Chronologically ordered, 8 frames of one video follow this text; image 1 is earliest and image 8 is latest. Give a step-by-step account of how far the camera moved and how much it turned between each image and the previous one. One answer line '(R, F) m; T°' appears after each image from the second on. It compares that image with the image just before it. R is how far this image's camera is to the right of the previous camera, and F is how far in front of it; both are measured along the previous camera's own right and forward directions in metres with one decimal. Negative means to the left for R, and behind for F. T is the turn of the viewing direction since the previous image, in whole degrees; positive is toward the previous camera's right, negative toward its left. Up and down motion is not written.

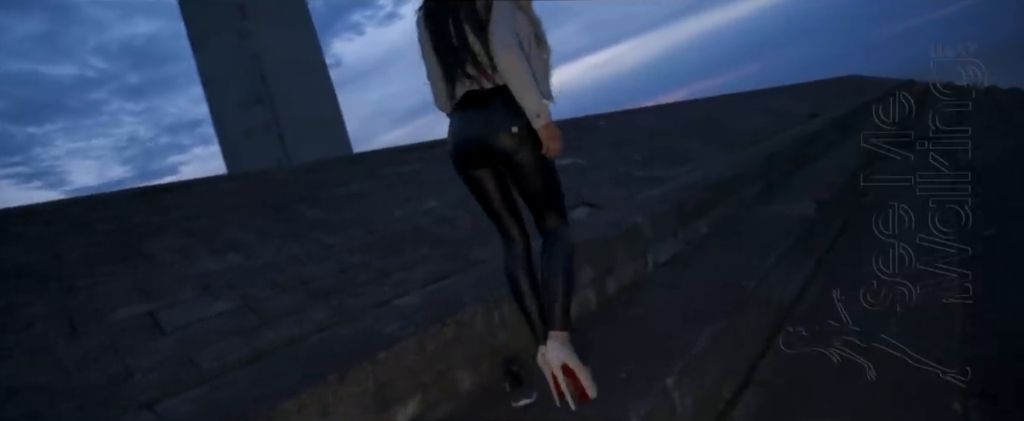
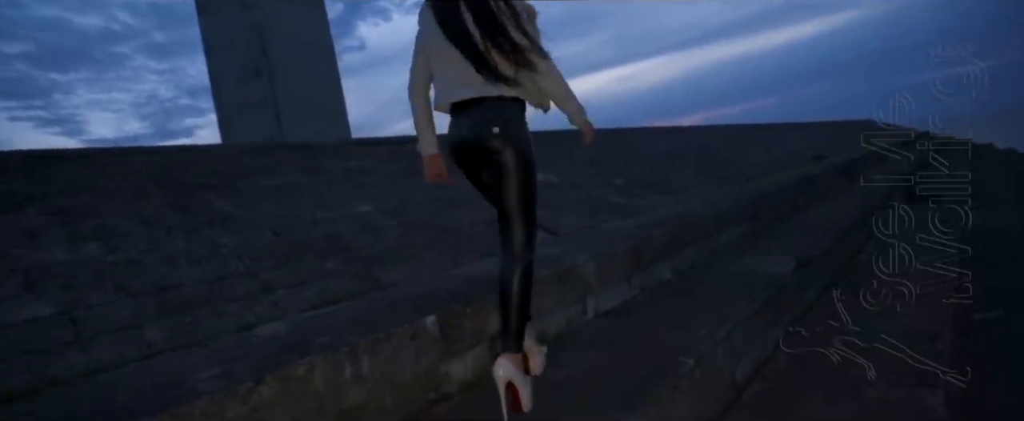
(+0.5, +0.5) m; -1°
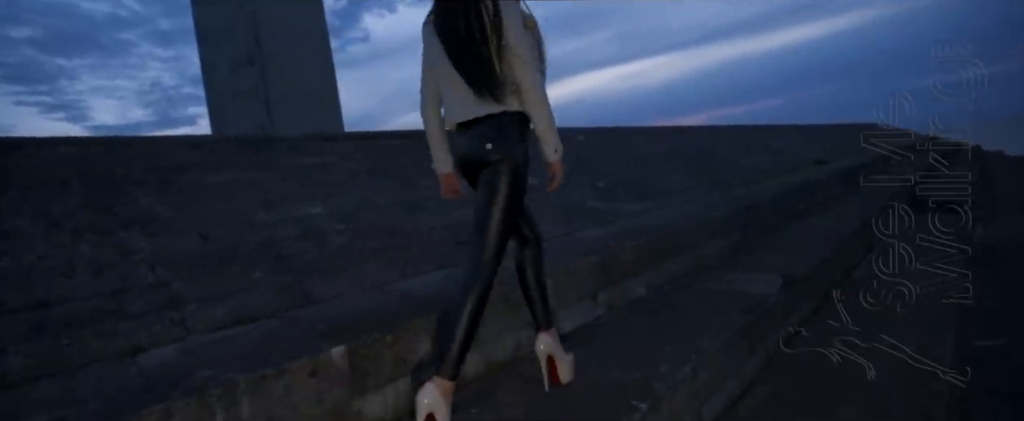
(+0.3, +0.3) m; 0°
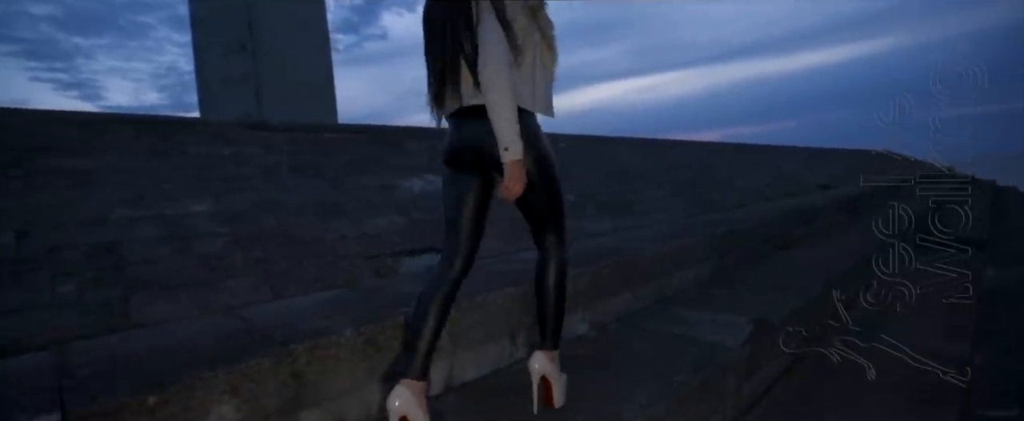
(+0.5, +0.7) m; 0°
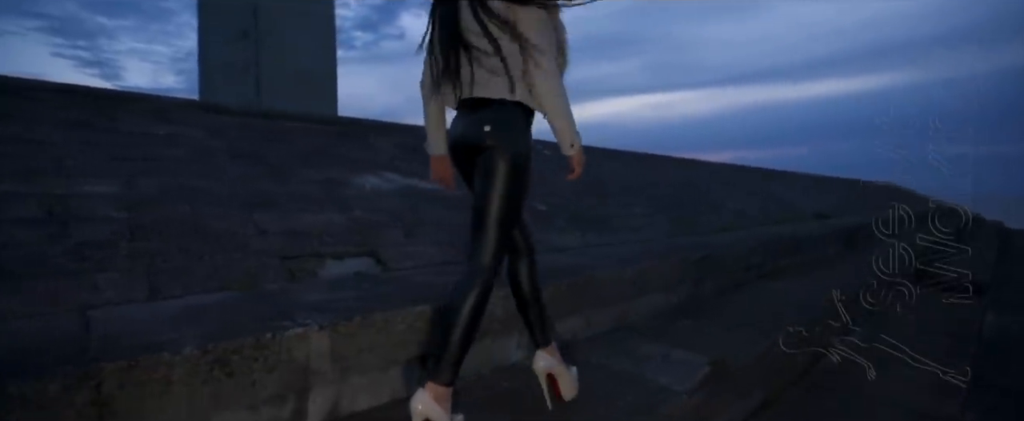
(+0.3, +0.4) m; -1°
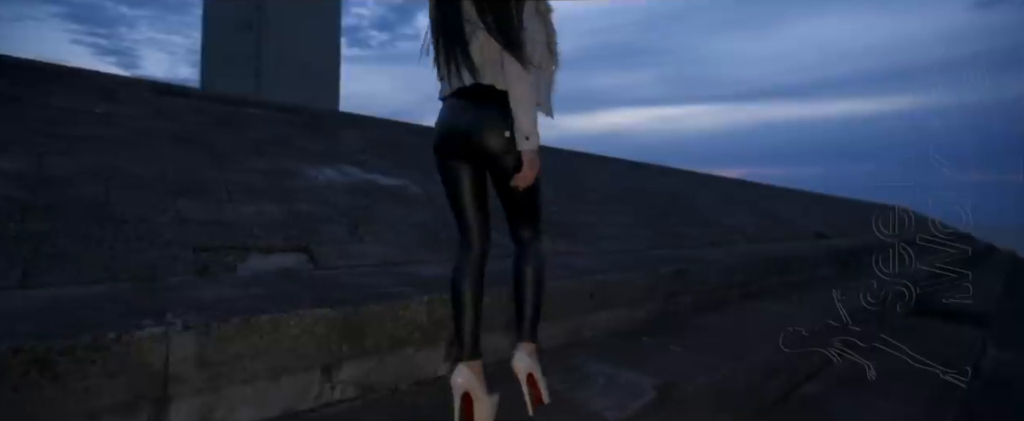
(+0.3, +0.3) m; -1°
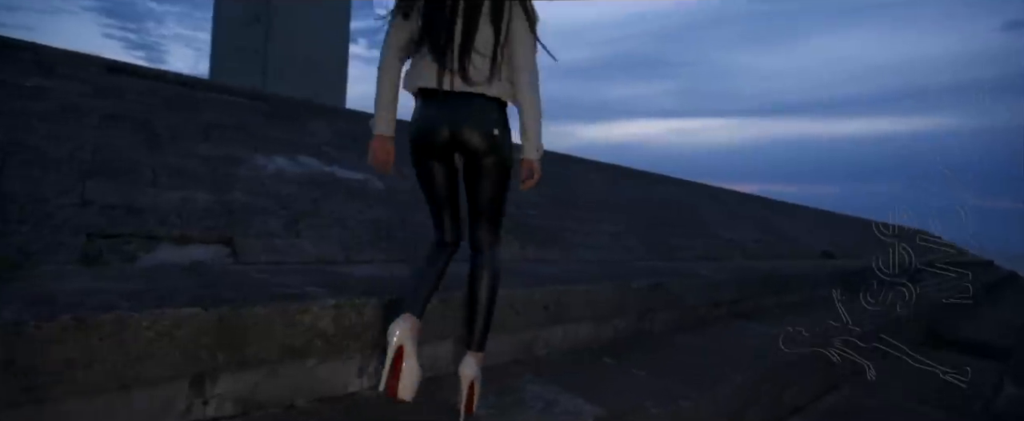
(+0.3, +0.3) m; -1°
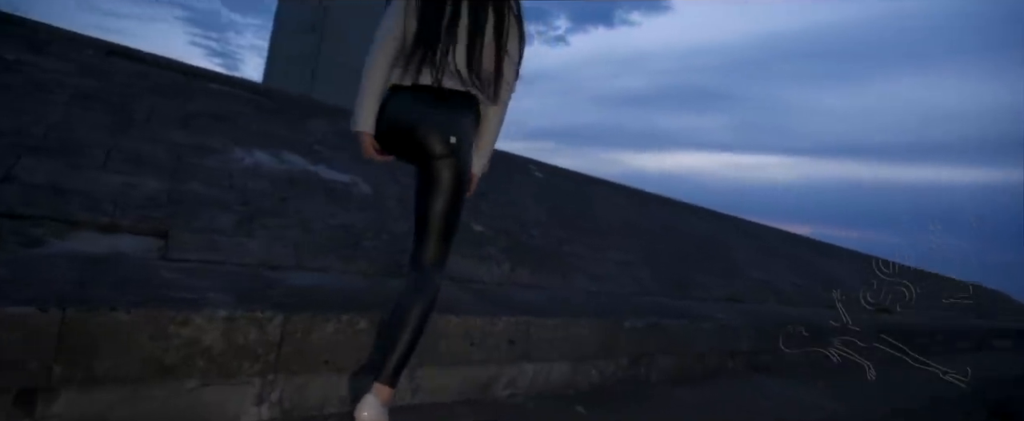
(+0.4, +0.4) m; -5°
